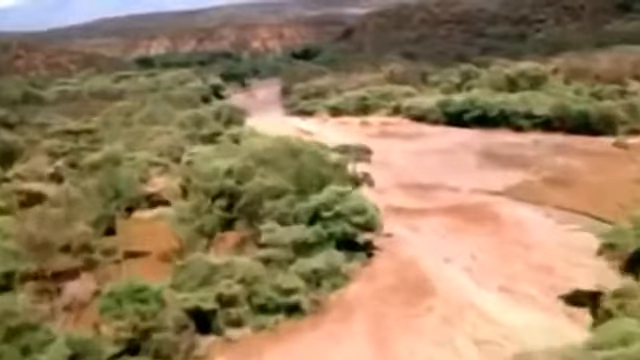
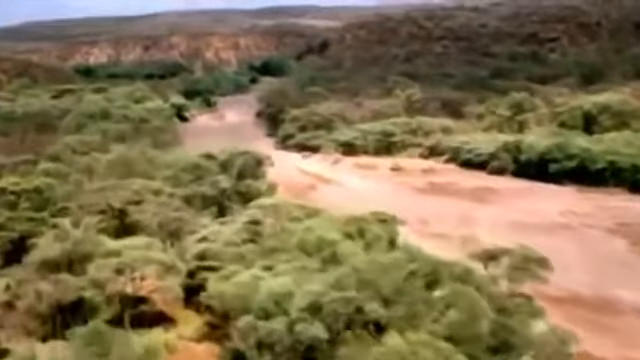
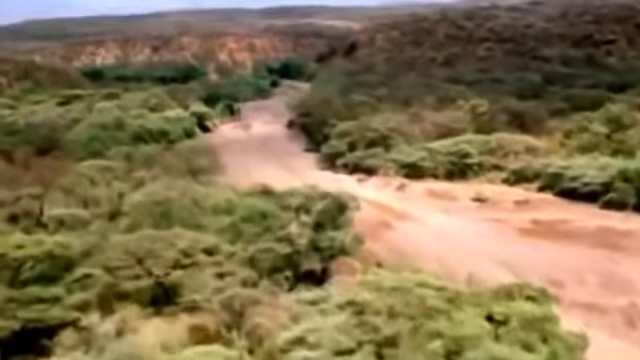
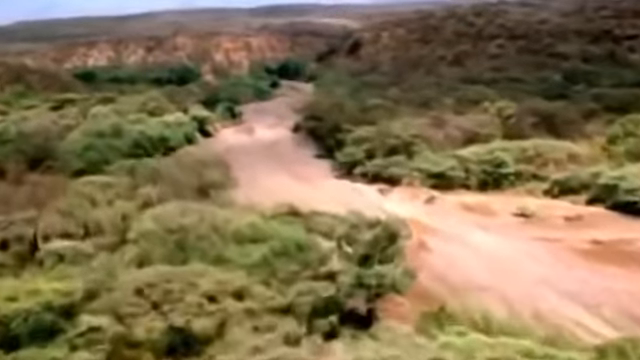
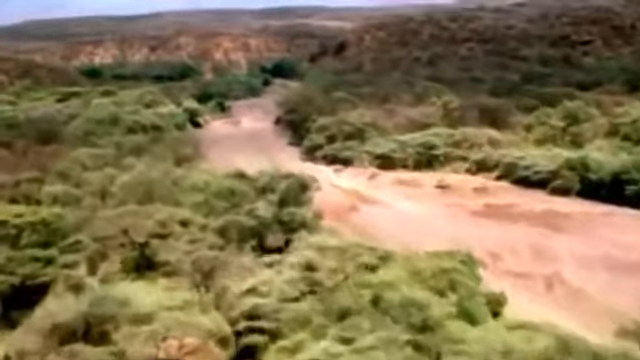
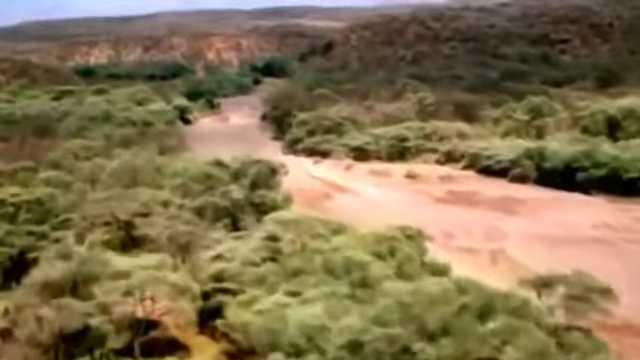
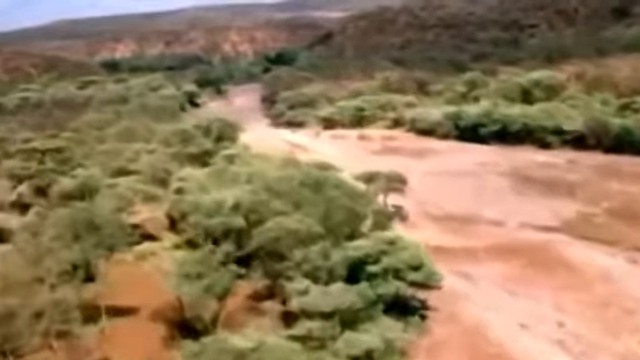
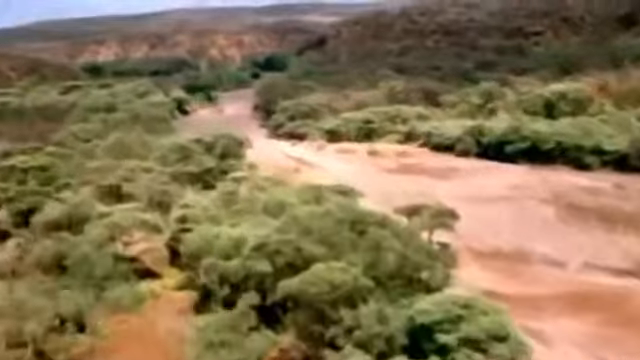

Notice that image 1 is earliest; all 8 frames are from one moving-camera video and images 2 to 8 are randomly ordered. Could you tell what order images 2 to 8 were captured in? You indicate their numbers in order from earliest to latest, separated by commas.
7, 8, 2, 6, 5, 3, 4
